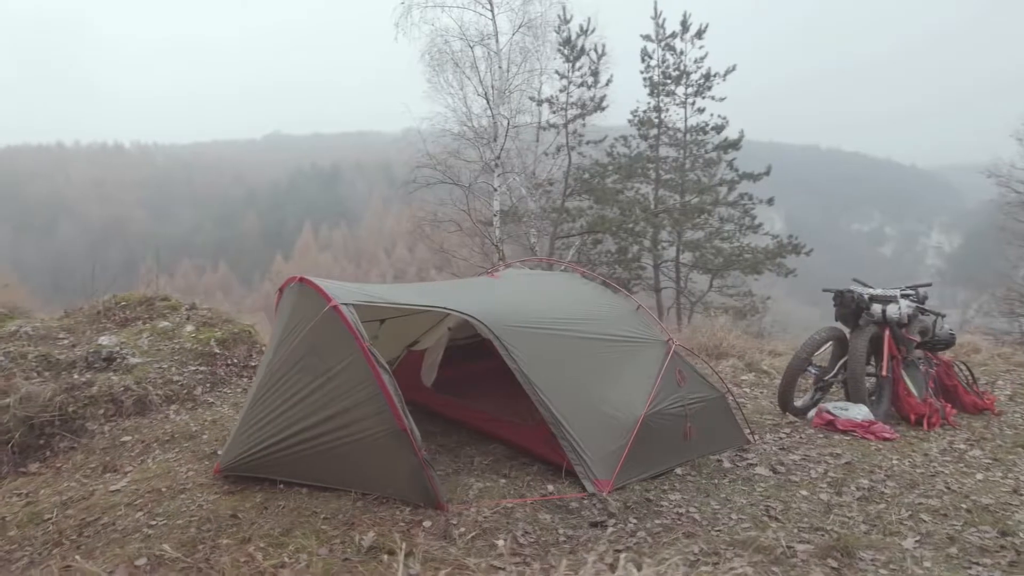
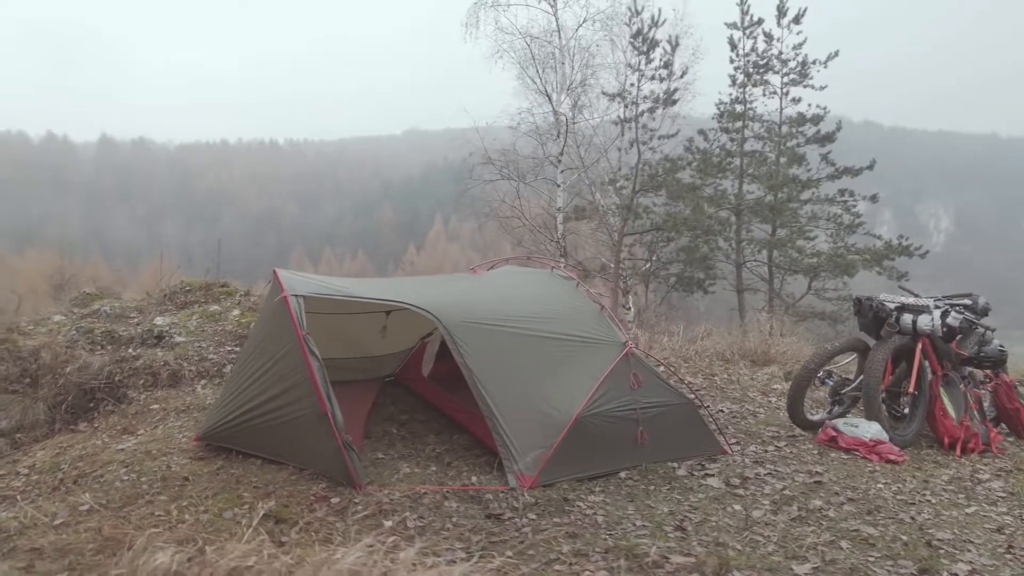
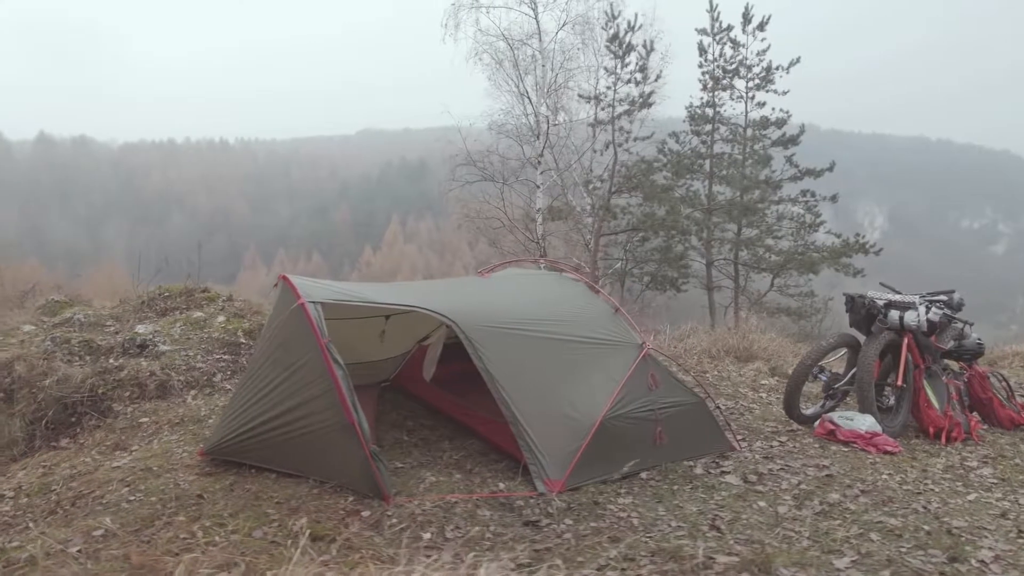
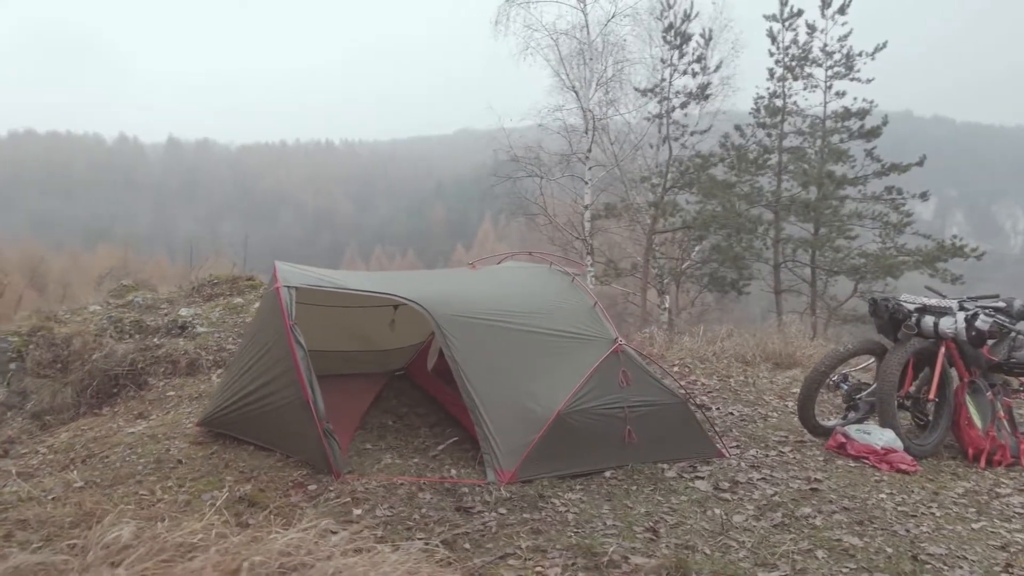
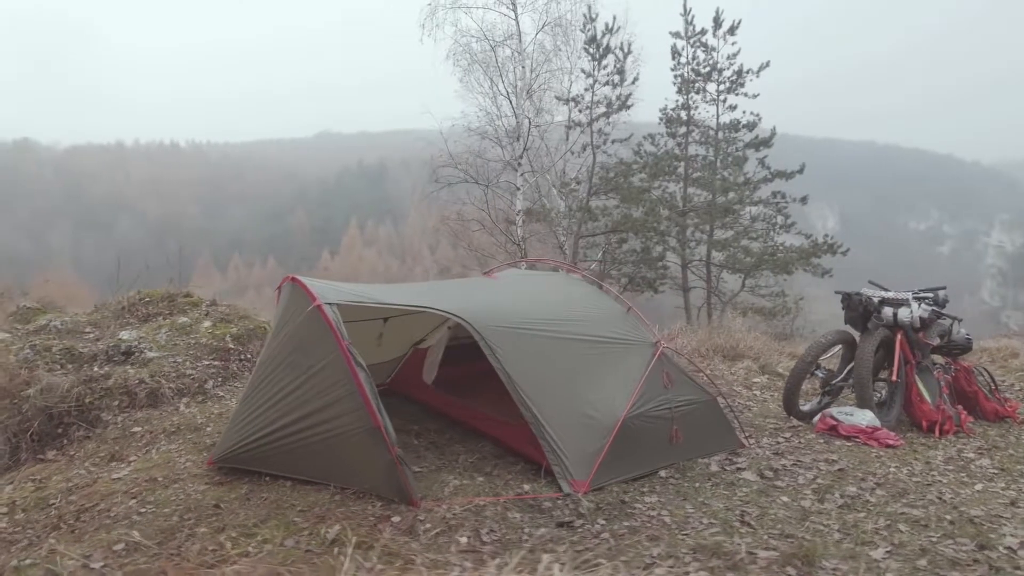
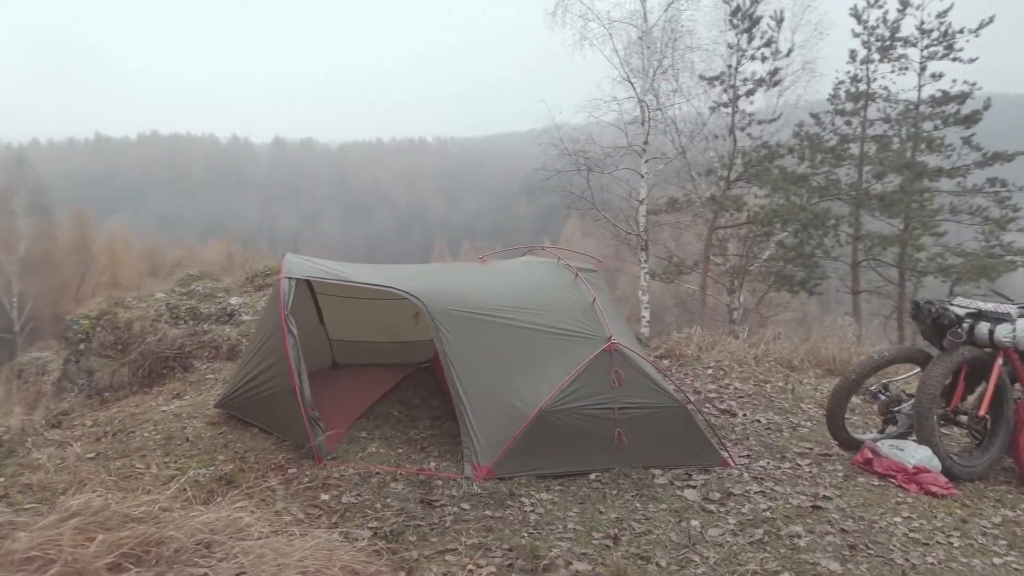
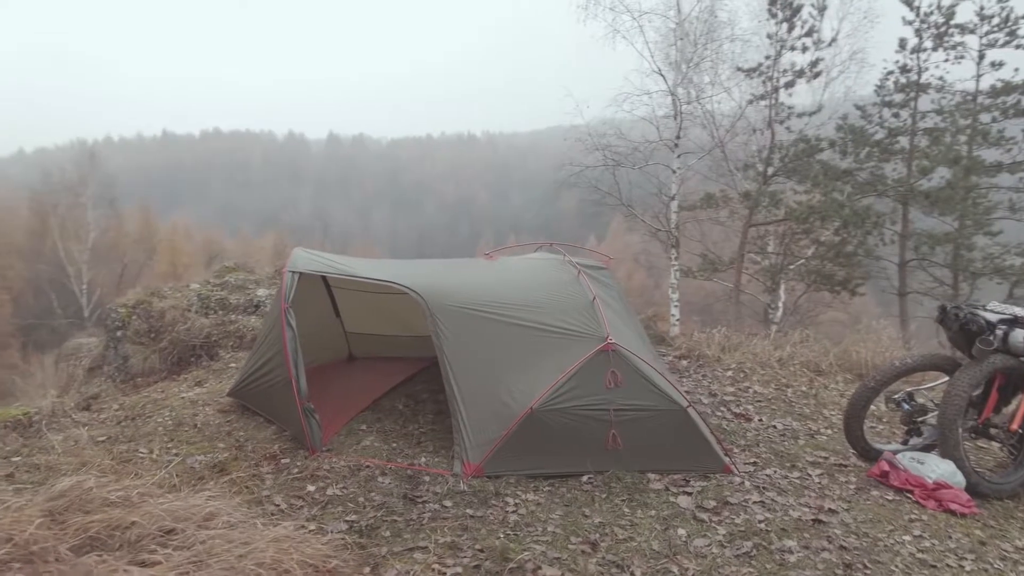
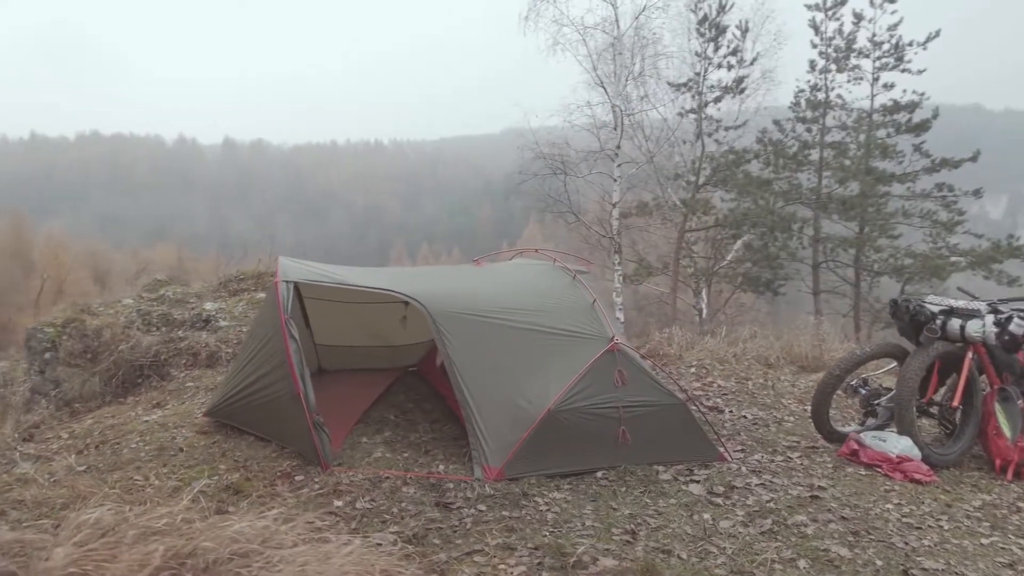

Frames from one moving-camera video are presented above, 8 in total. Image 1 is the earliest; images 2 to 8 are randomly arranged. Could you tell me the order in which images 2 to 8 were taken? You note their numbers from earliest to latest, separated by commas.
5, 3, 2, 4, 8, 6, 7
